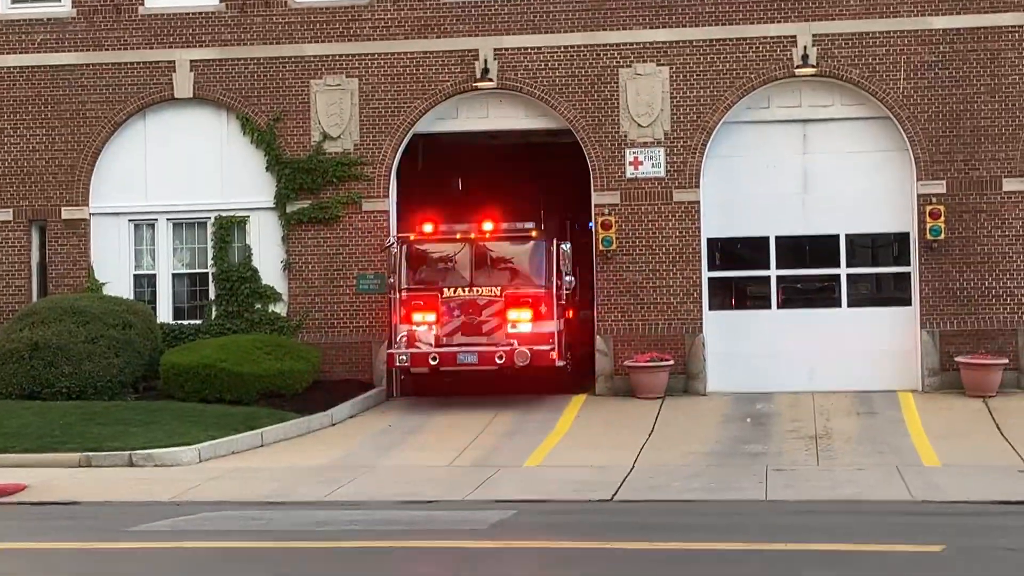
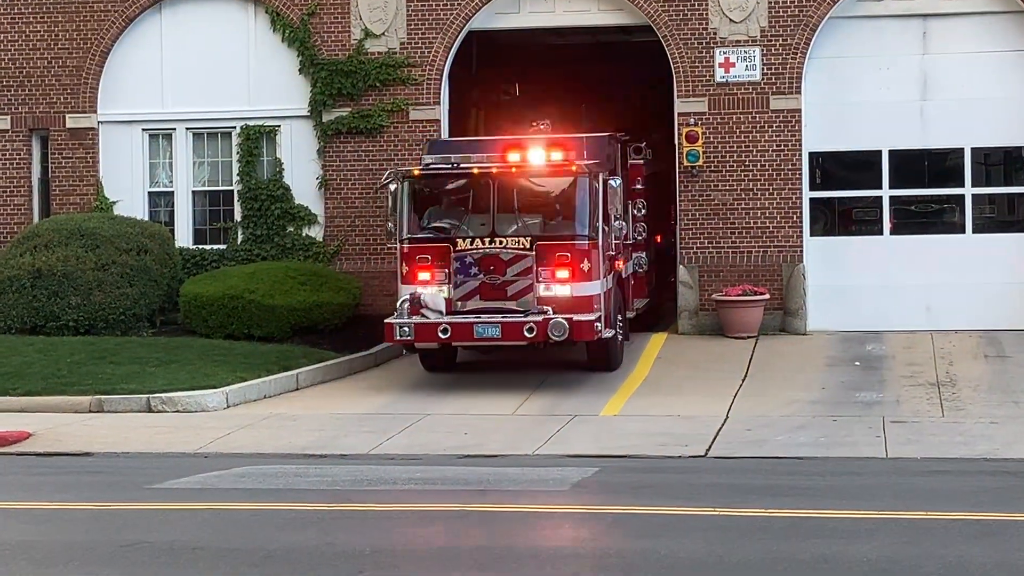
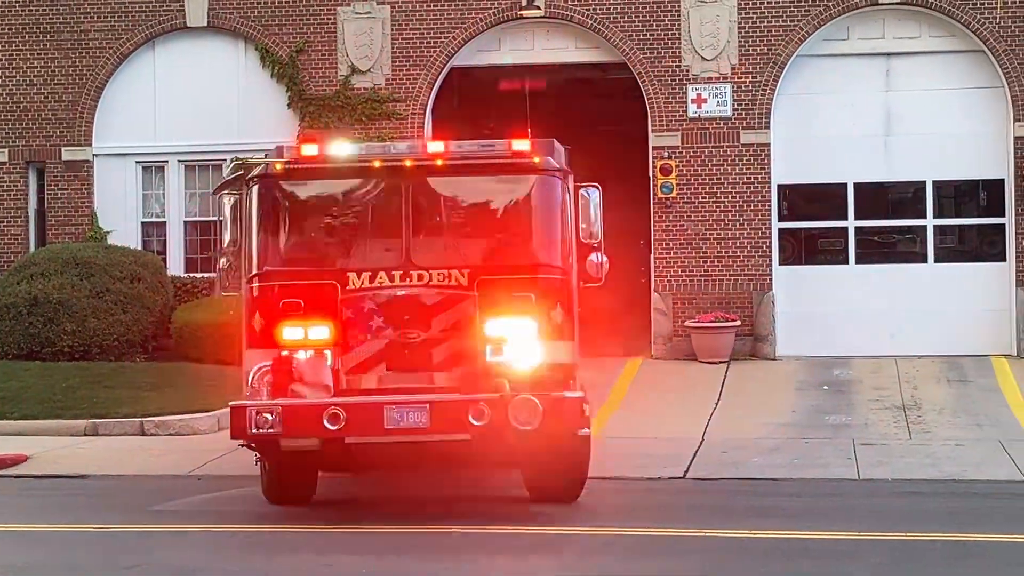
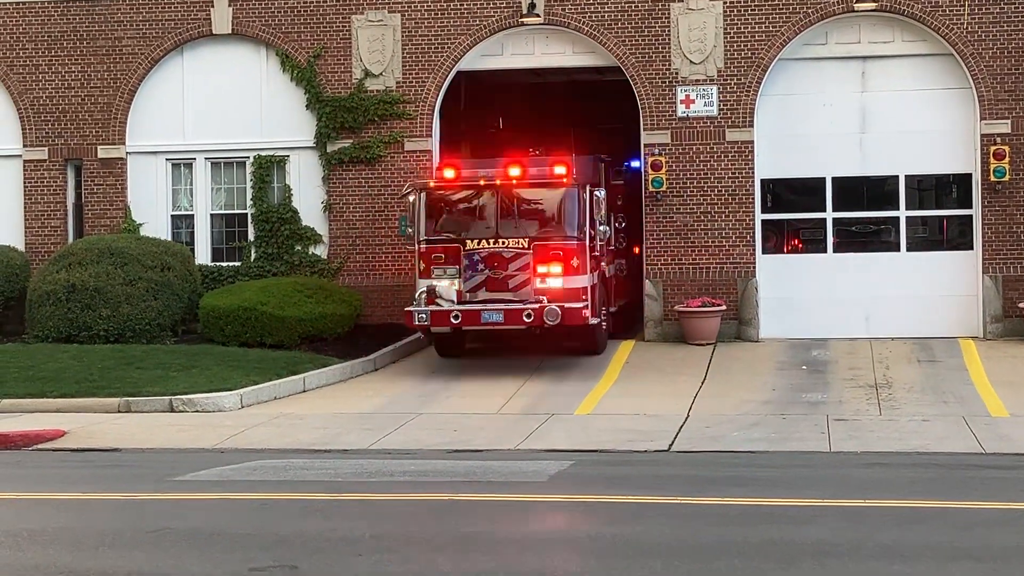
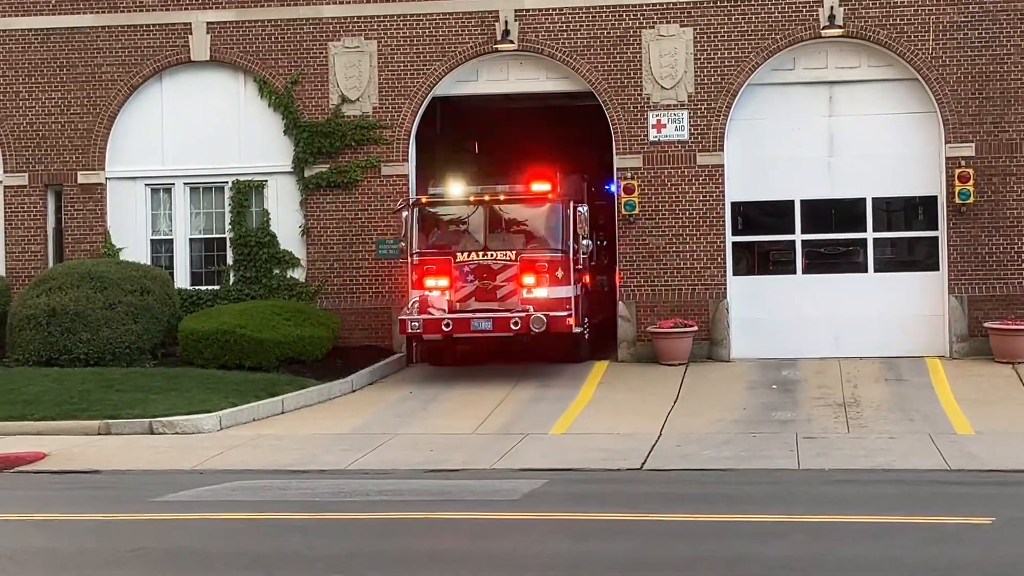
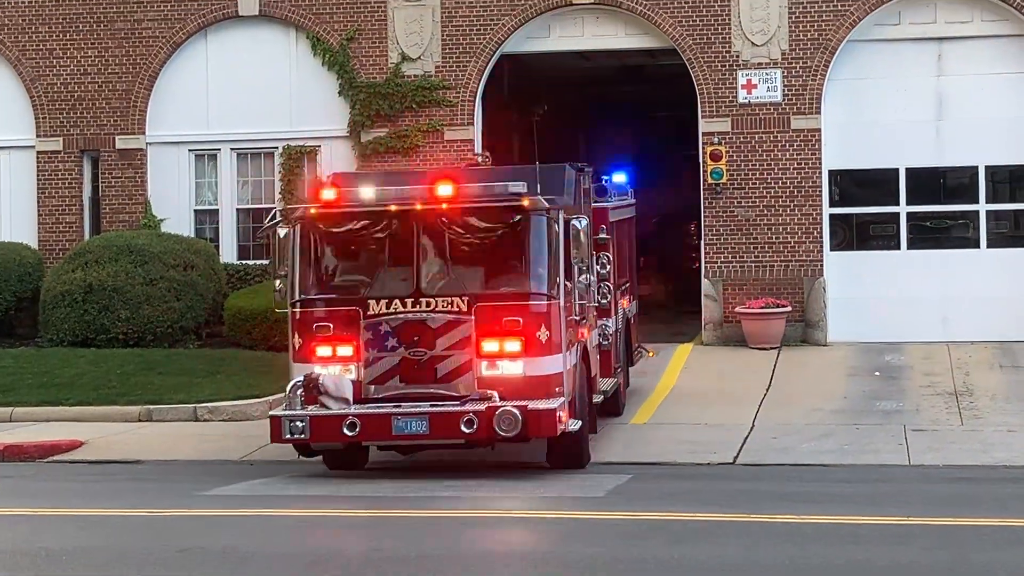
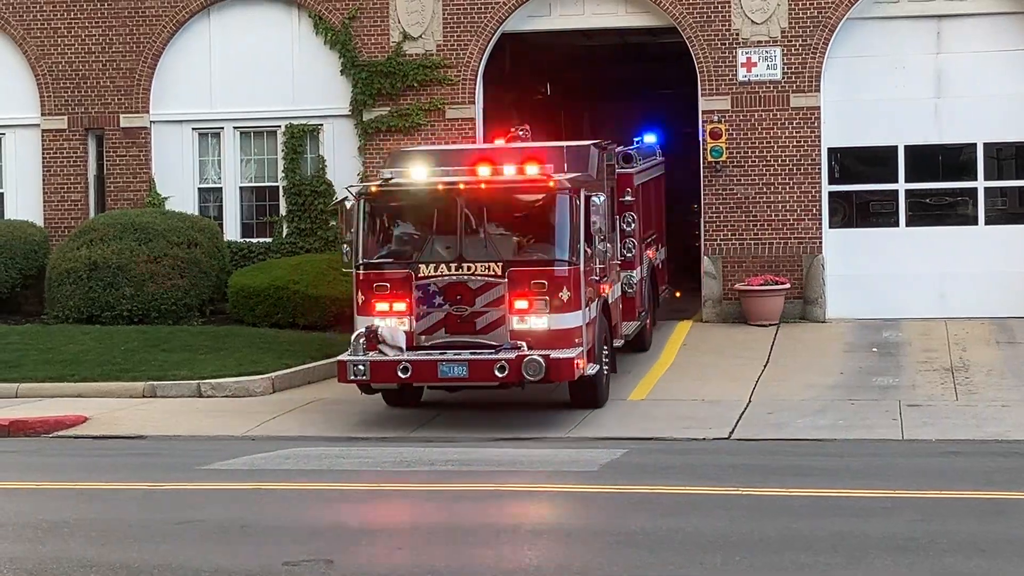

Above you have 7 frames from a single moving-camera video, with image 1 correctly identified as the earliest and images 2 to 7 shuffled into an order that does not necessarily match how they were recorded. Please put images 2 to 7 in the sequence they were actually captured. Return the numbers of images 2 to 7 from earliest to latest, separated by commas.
5, 4, 2, 7, 6, 3
